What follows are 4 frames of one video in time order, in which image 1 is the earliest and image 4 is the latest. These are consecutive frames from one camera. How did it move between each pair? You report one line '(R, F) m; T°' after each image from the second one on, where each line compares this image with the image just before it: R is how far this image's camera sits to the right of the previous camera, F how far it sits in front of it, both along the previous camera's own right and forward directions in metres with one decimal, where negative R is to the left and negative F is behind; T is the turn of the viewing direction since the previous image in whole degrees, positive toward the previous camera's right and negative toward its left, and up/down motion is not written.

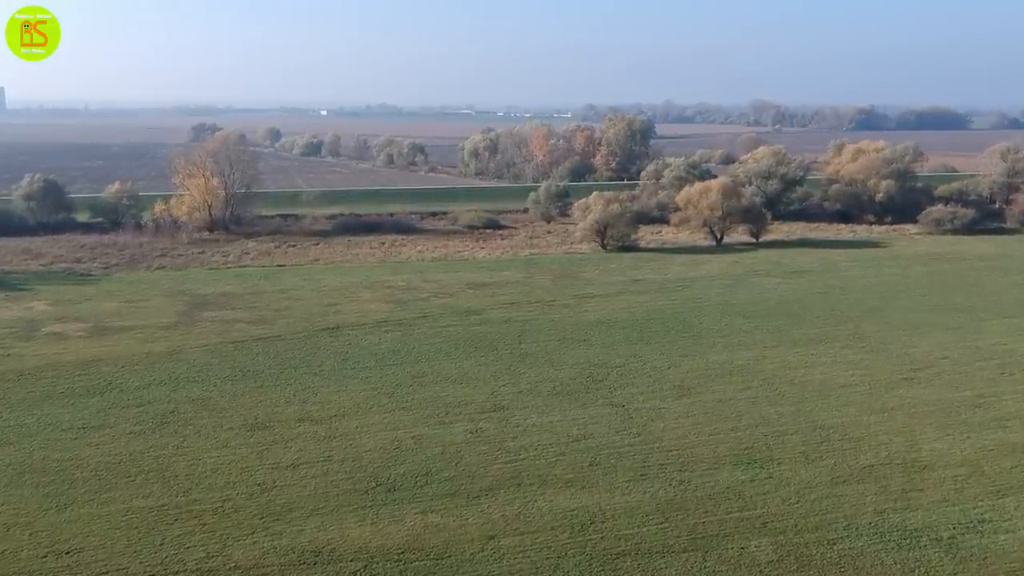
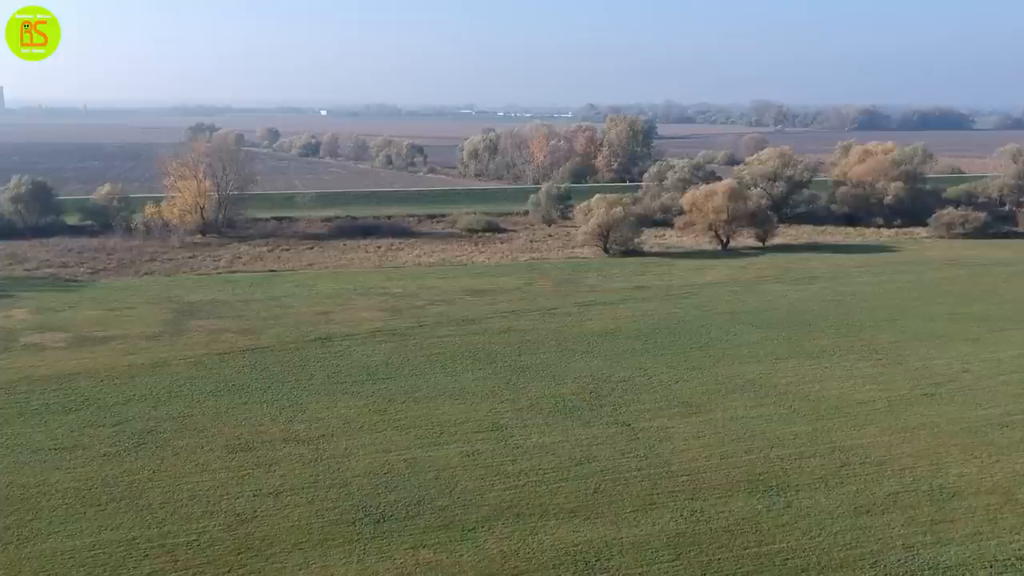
(0.0, +1.0) m; 0°
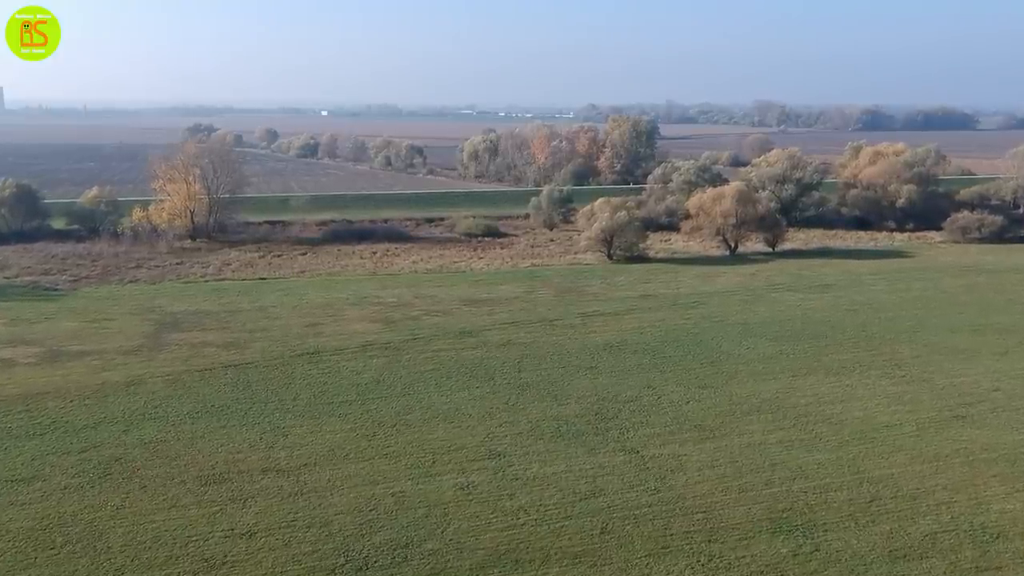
(+0.1, +1.3) m; 0°
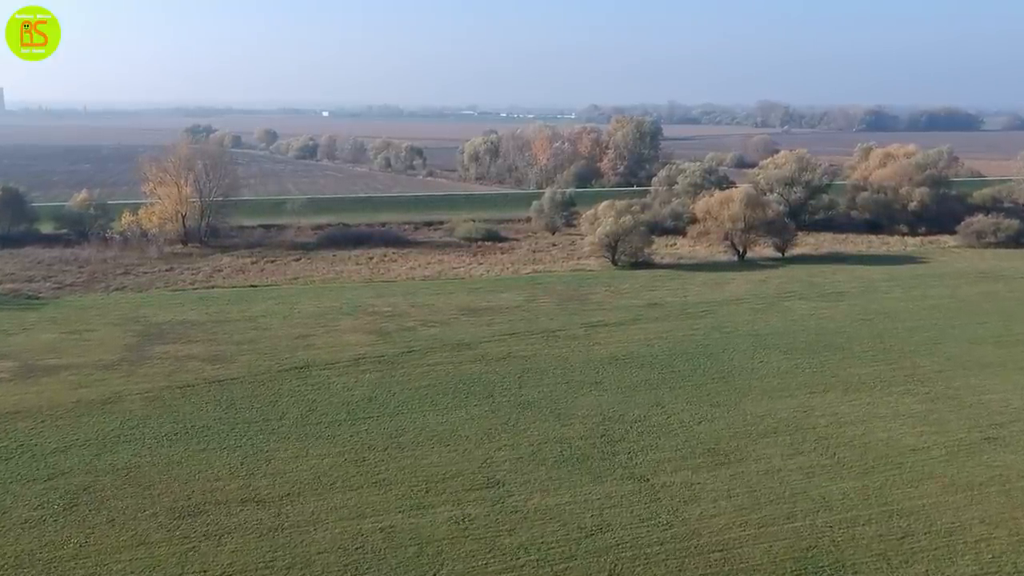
(0.0, +1.1) m; 0°
